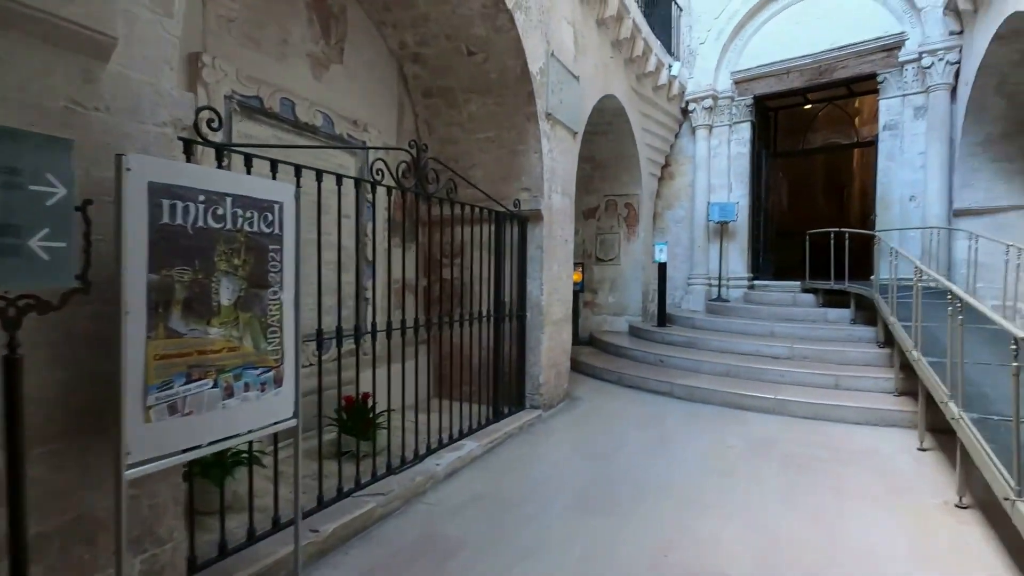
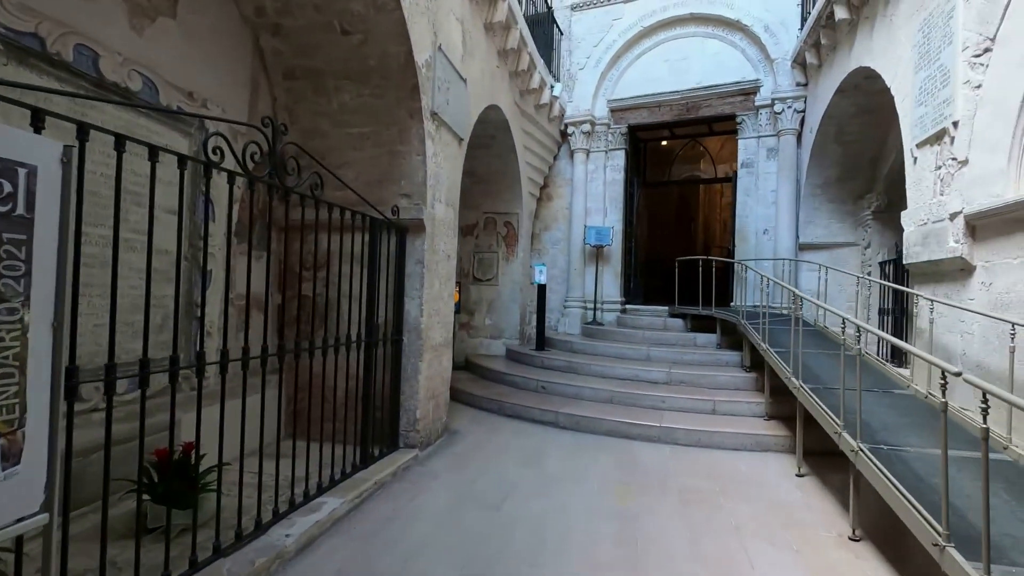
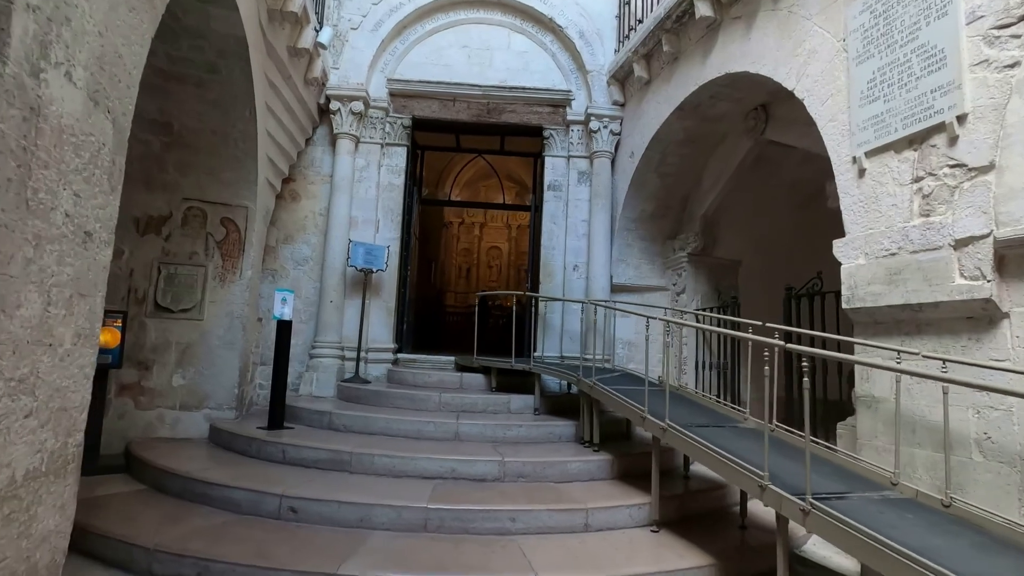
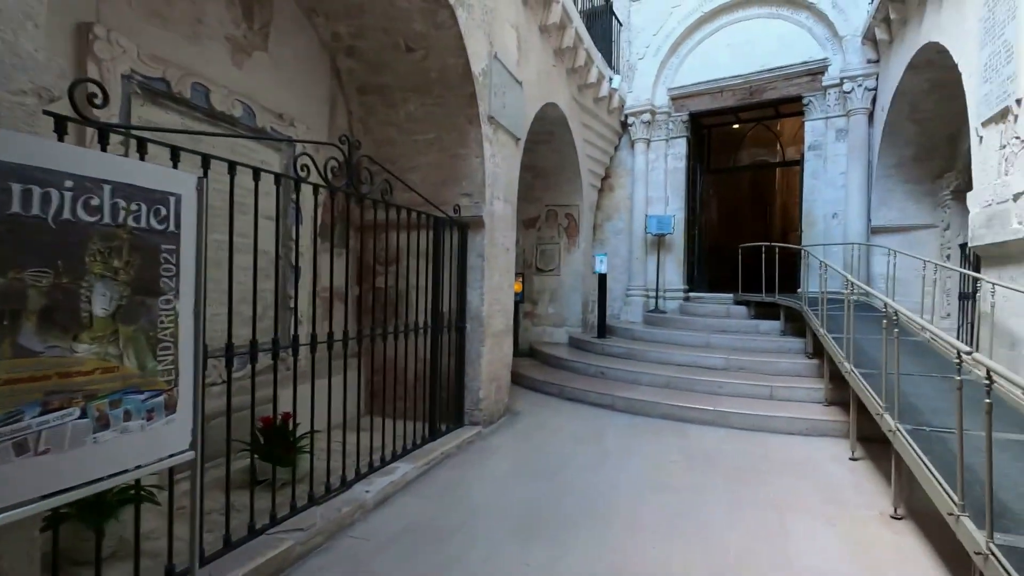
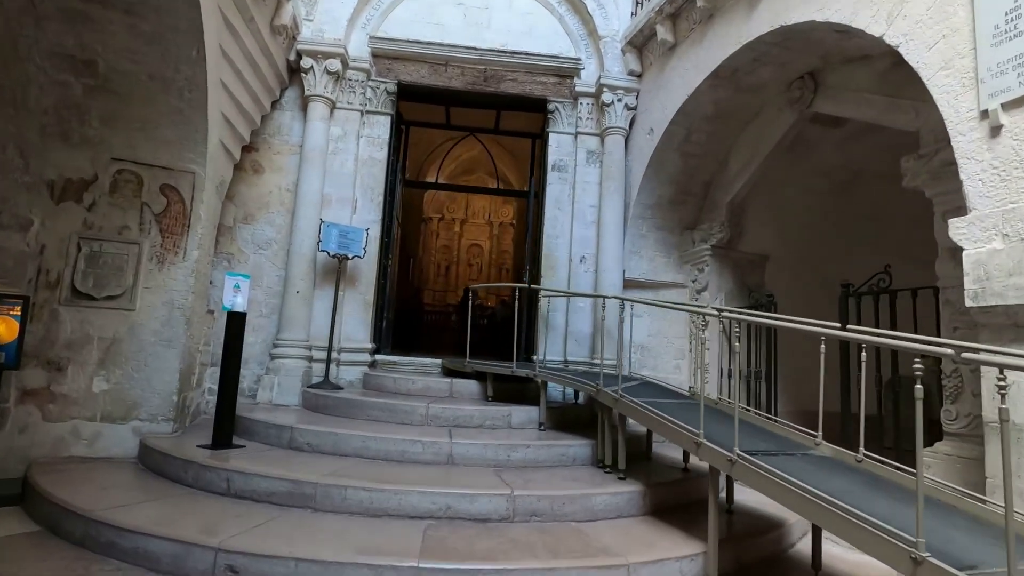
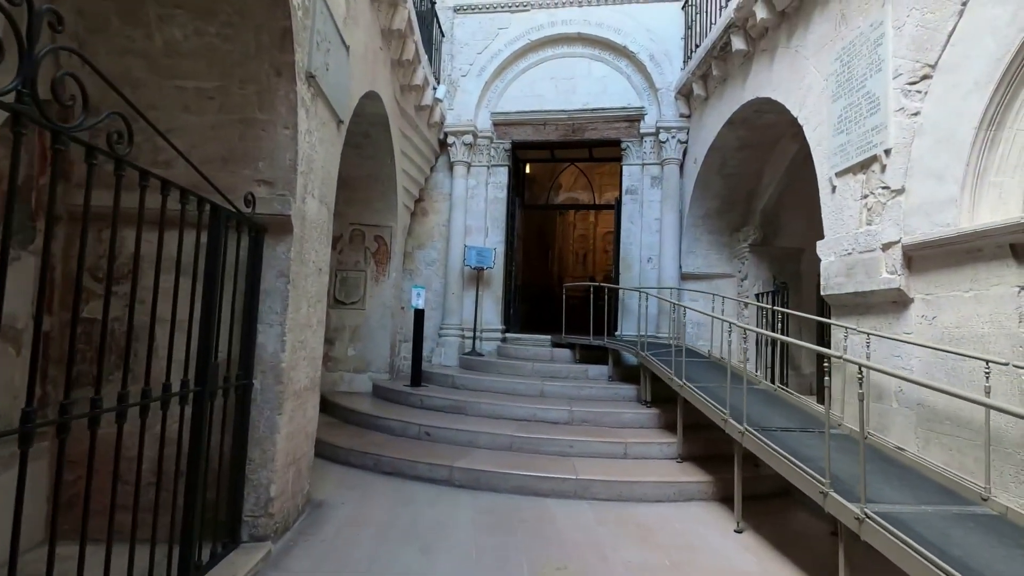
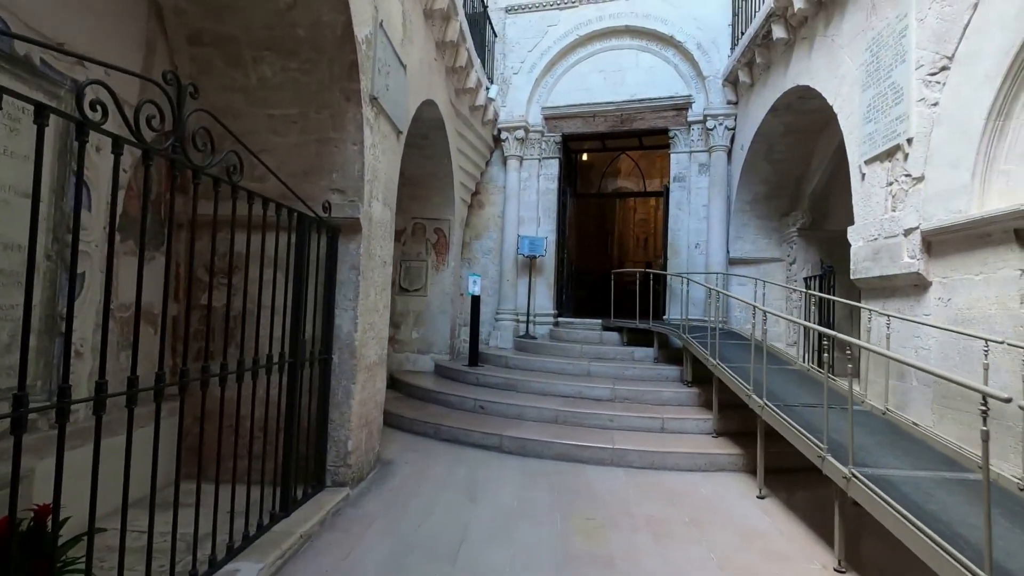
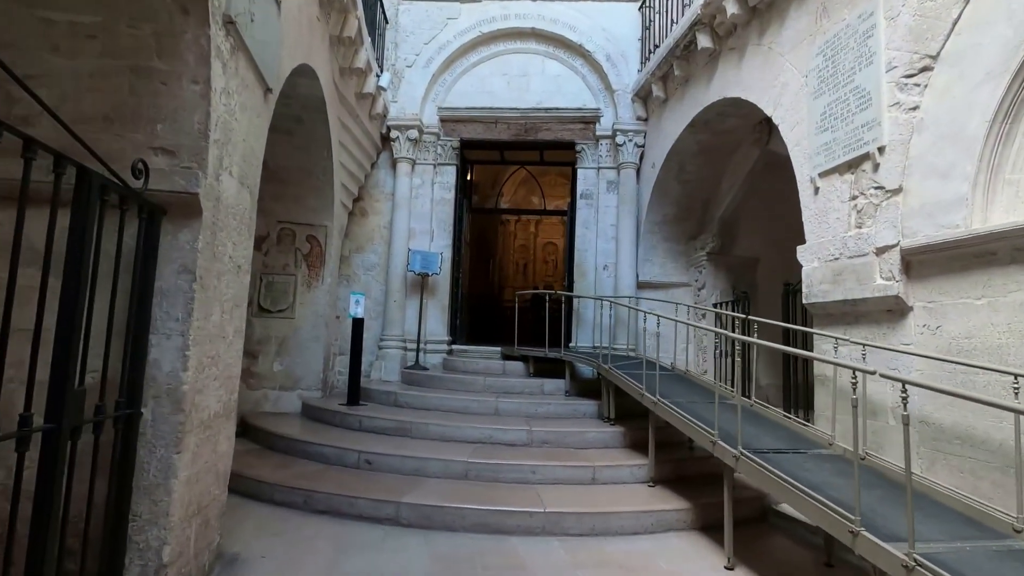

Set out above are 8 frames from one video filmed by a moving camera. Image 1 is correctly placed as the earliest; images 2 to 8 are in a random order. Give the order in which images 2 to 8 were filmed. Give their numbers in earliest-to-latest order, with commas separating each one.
4, 2, 7, 6, 8, 3, 5
